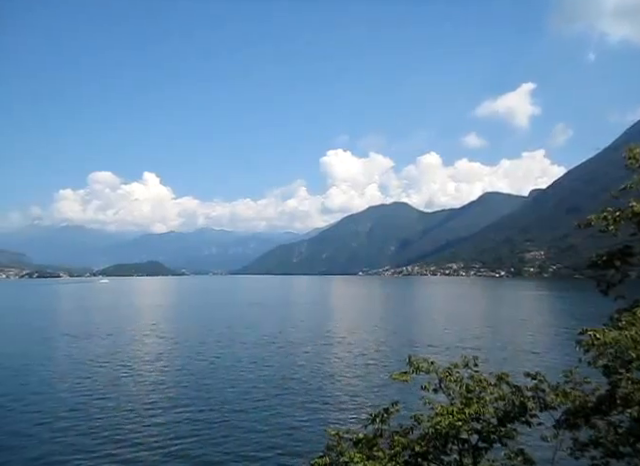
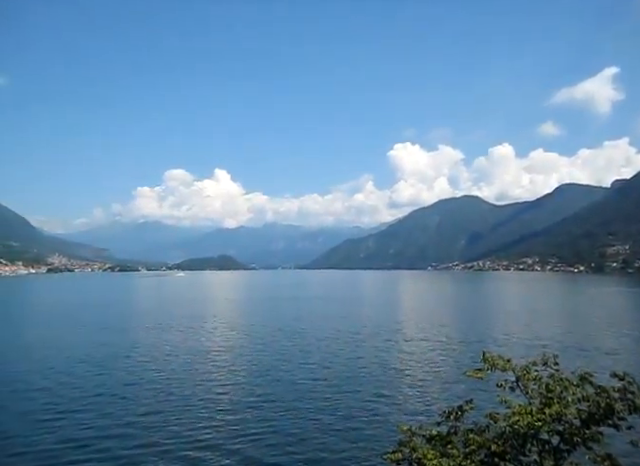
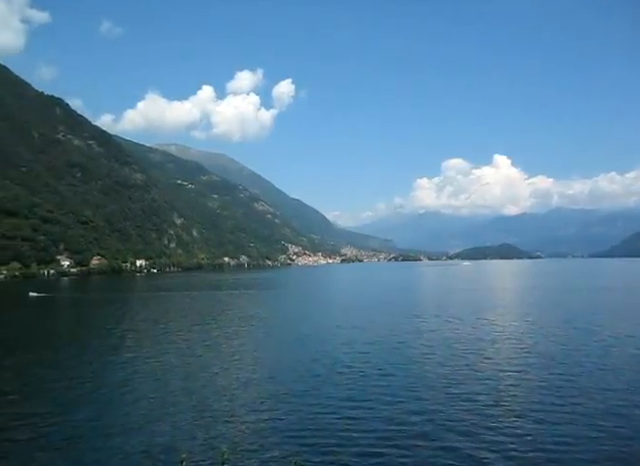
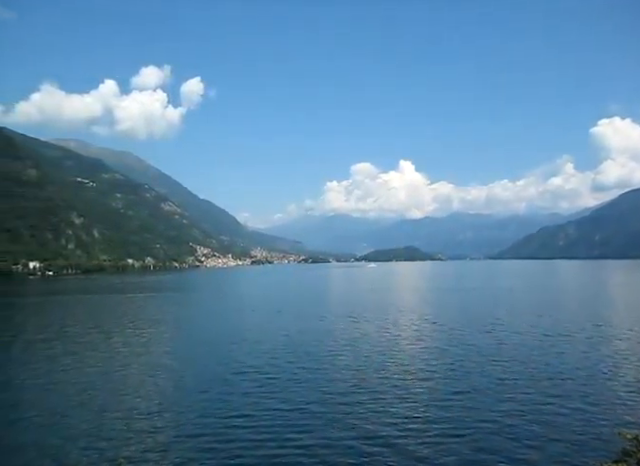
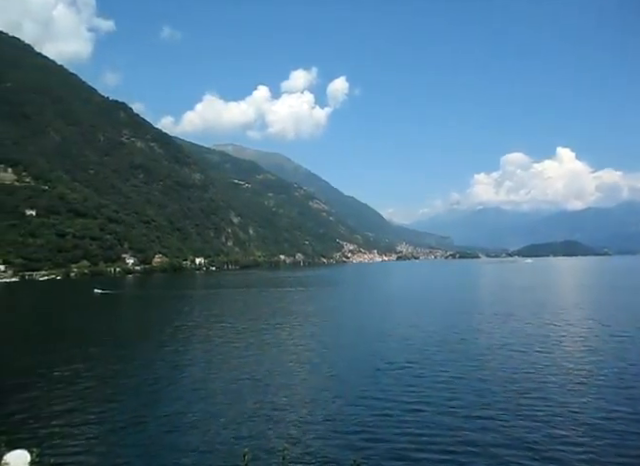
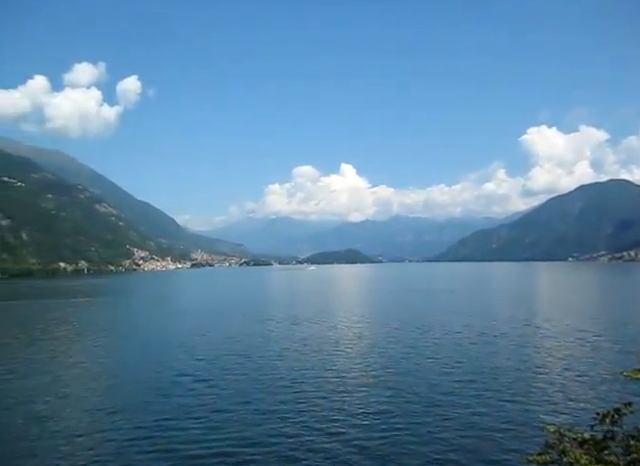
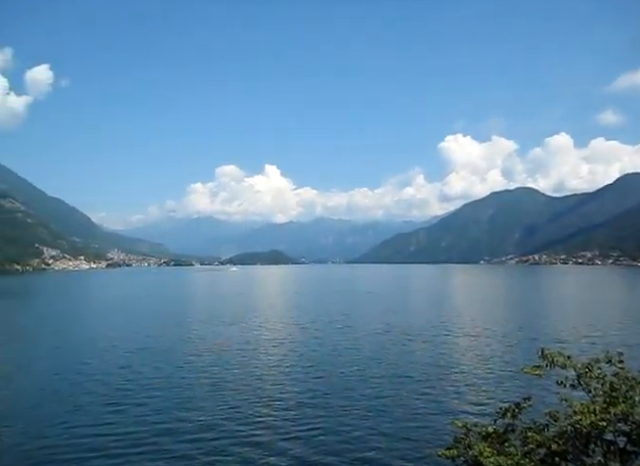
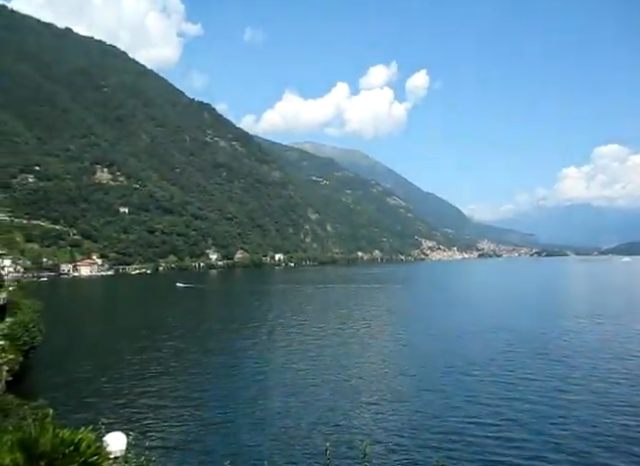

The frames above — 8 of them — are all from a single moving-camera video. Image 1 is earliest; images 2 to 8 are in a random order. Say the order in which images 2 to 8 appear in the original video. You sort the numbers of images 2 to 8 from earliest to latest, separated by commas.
2, 7, 6, 4, 3, 5, 8
